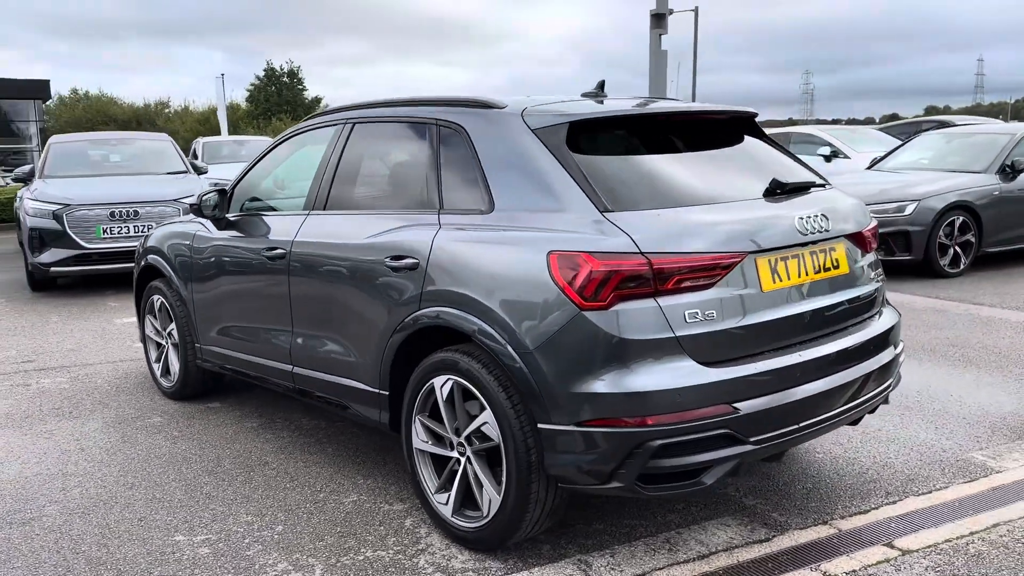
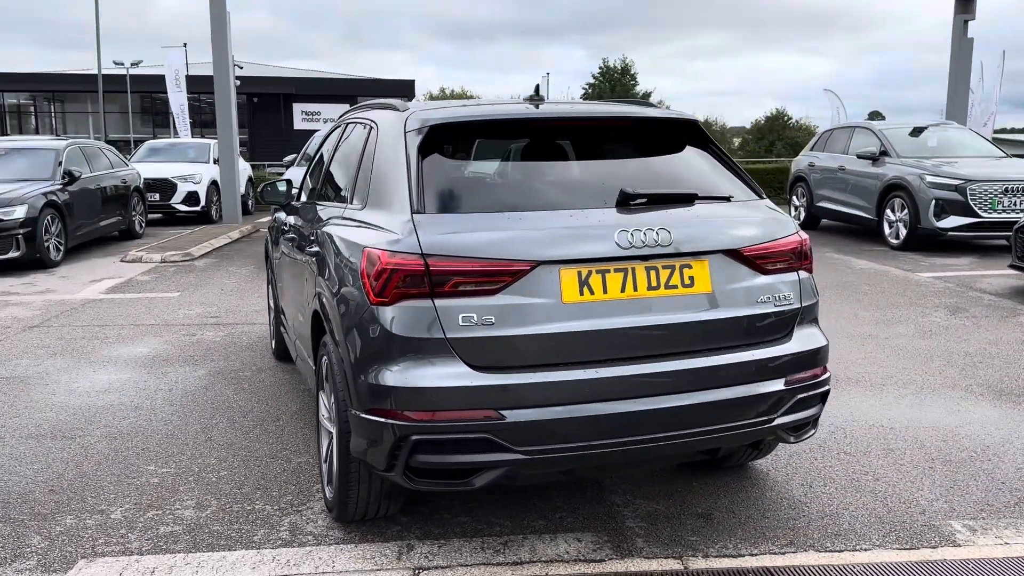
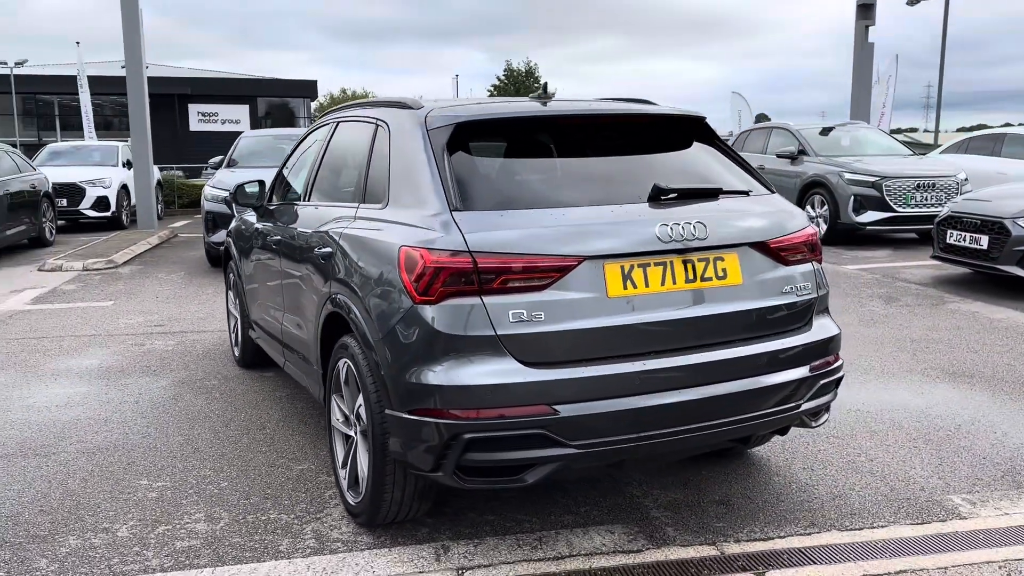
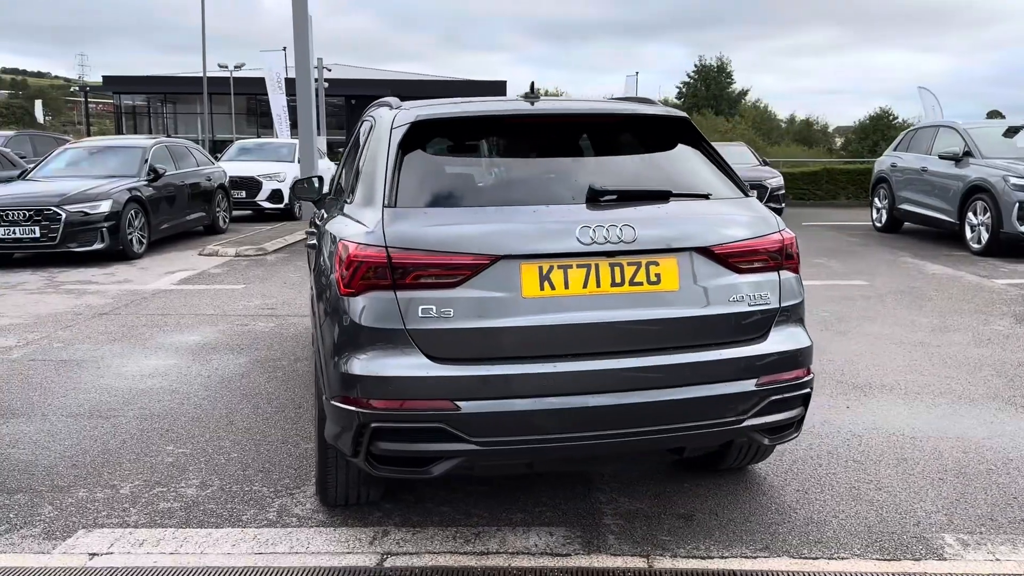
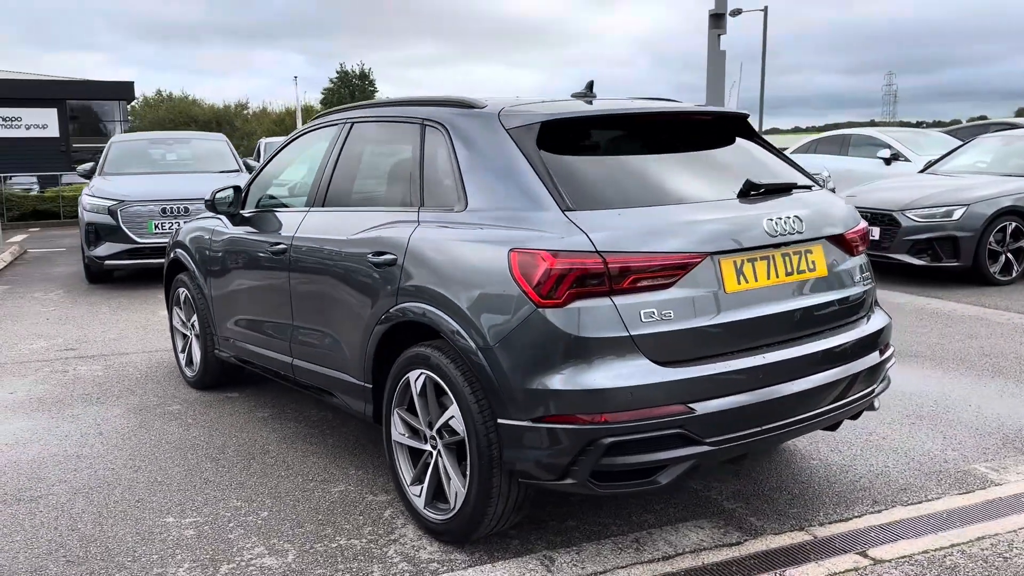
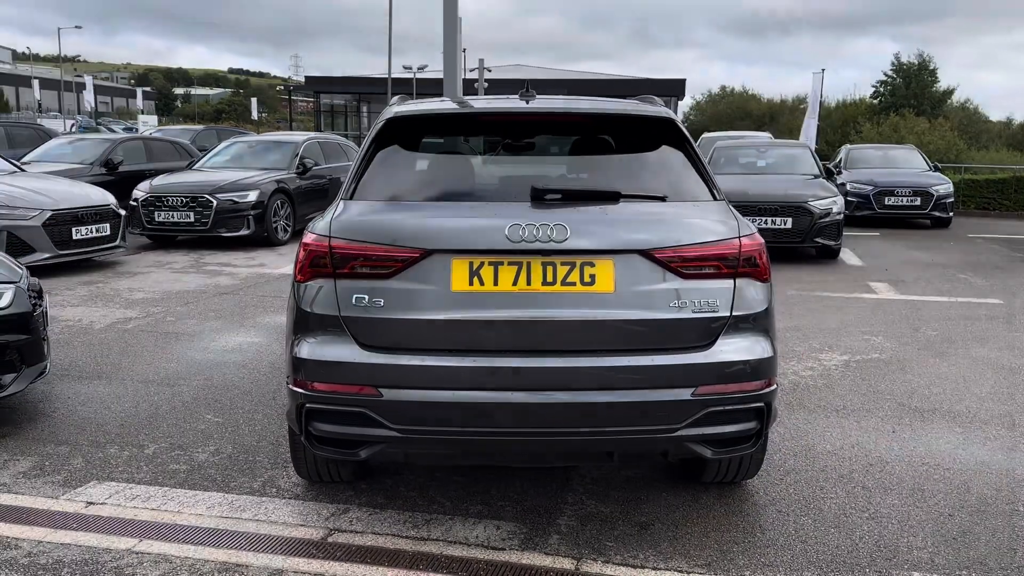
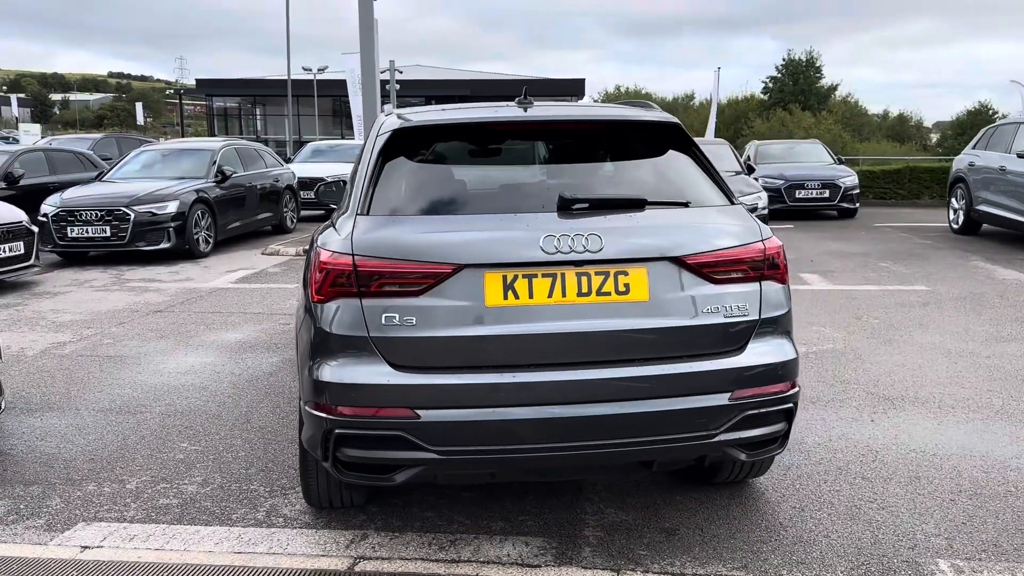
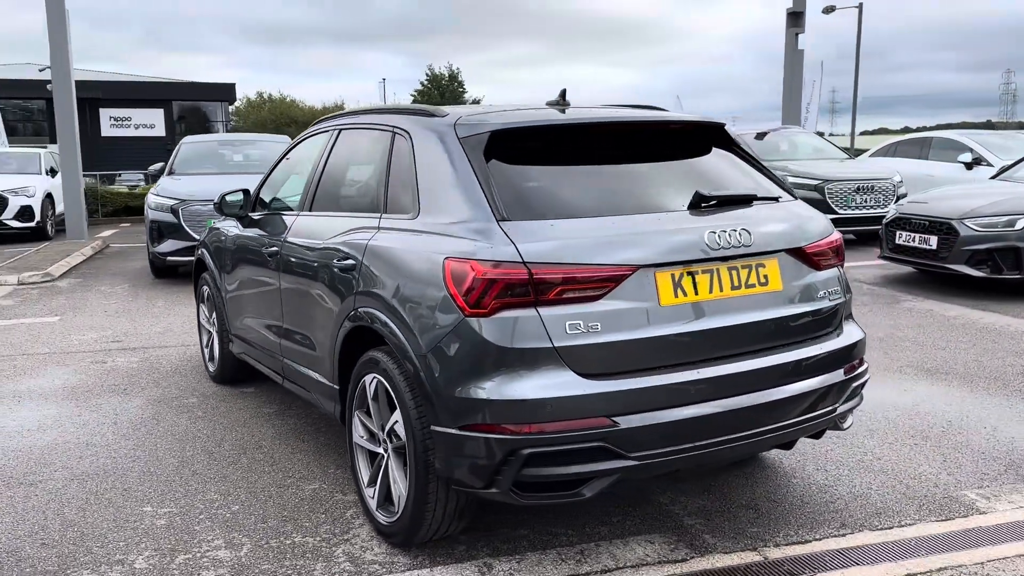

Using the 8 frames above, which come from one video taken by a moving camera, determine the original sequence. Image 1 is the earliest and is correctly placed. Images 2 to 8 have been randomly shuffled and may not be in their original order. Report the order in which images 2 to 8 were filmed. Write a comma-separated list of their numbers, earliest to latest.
5, 8, 3, 2, 4, 7, 6
